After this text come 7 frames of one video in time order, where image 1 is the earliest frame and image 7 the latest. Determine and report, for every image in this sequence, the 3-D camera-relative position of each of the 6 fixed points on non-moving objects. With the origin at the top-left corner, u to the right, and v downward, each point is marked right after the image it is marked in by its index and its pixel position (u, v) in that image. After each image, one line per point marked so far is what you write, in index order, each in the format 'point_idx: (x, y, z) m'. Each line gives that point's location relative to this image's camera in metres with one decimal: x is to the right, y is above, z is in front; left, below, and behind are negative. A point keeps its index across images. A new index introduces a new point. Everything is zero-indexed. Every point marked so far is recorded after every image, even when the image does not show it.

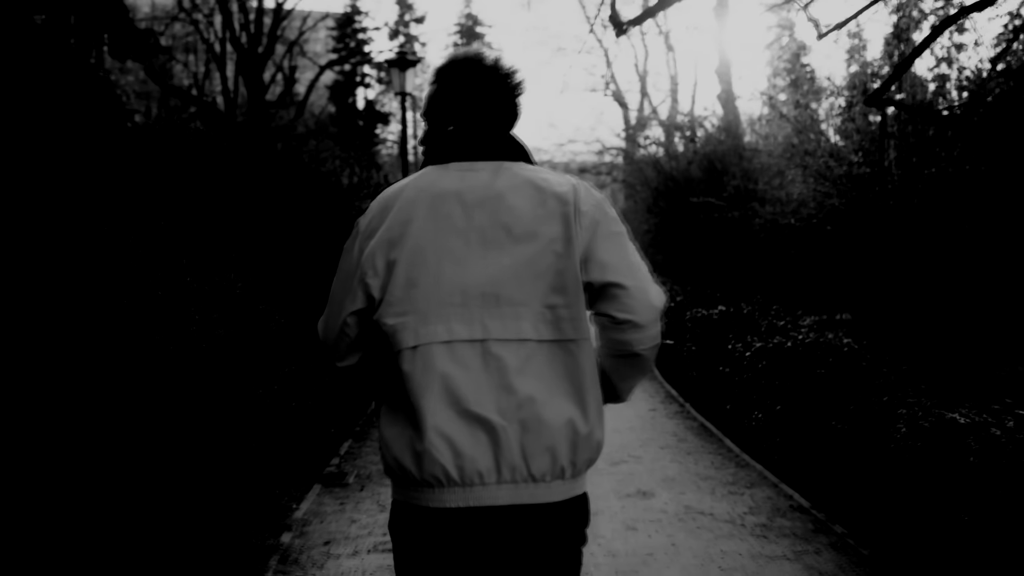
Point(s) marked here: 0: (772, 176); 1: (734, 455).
0: (+3.3, +1.4, +13.1) m
1: (+1.6, -1.2, +7.6) m
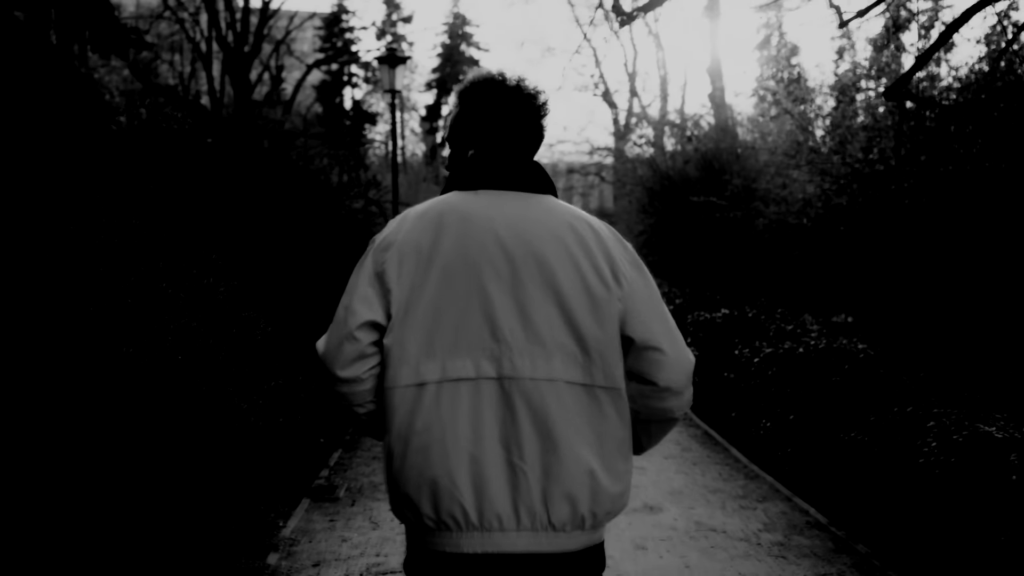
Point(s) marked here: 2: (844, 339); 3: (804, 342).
0: (+3.2, +1.4, +12.8) m
1: (+1.6, -1.2, +7.2) m
2: (+2.3, -0.4, +7.3) m
3: (+2.1, -0.4, +7.5) m
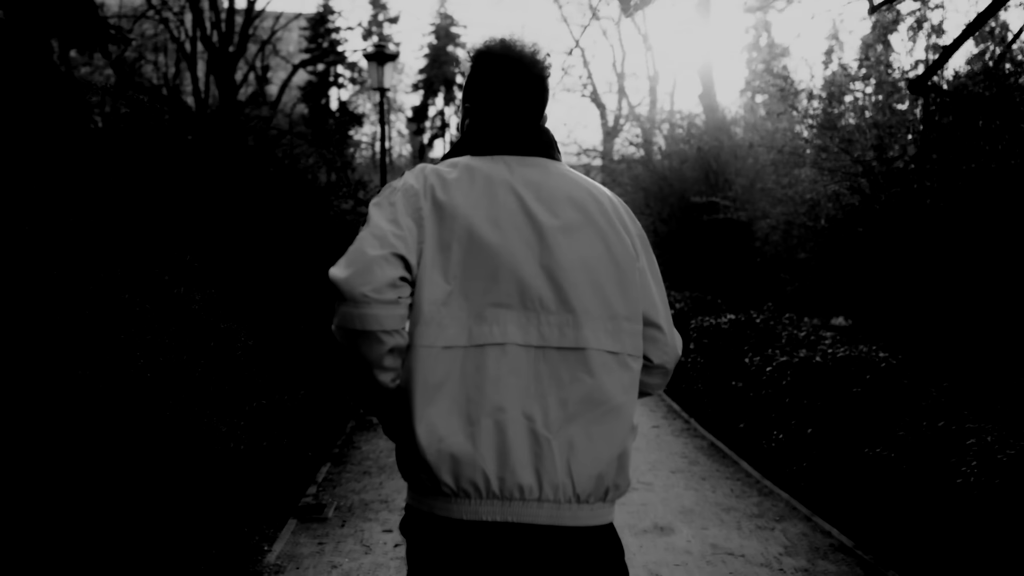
0: (+3.1, +1.3, +12.4) m
1: (+1.6, -1.3, +6.9) m
2: (+2.3, -0.4, +6.9) m
3: (+2.1, -0.4, +7.1) m
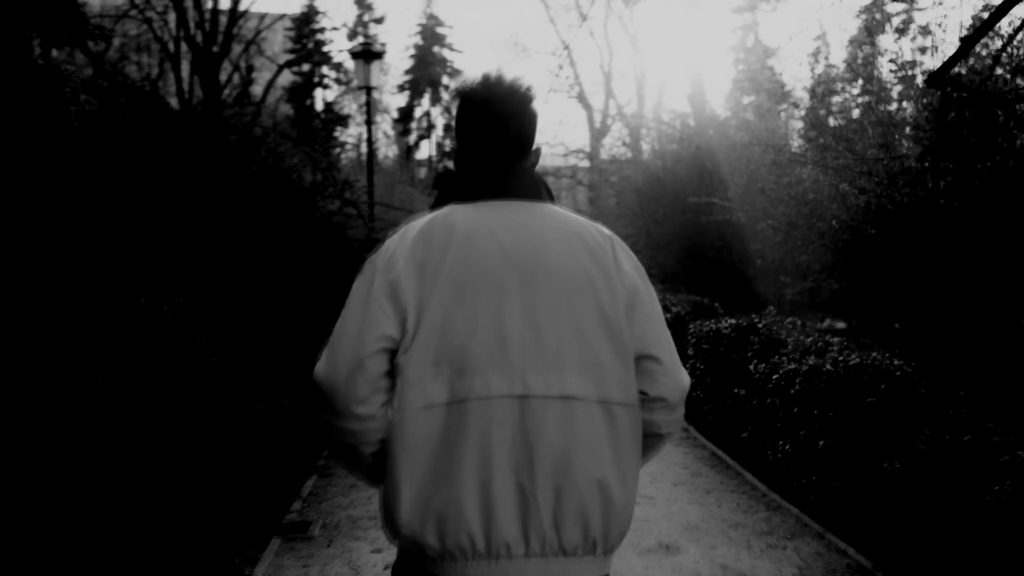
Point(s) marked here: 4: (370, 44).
0: (+3.0, +1.3, +12.2) m
1: (+1.6, -1.3, +6.6) m
2: (+2.3, -0.4, +6.6) m
3: (+2.1, -0.4, +6.8) m
4: (-2.5, +4.3, +18.5) m
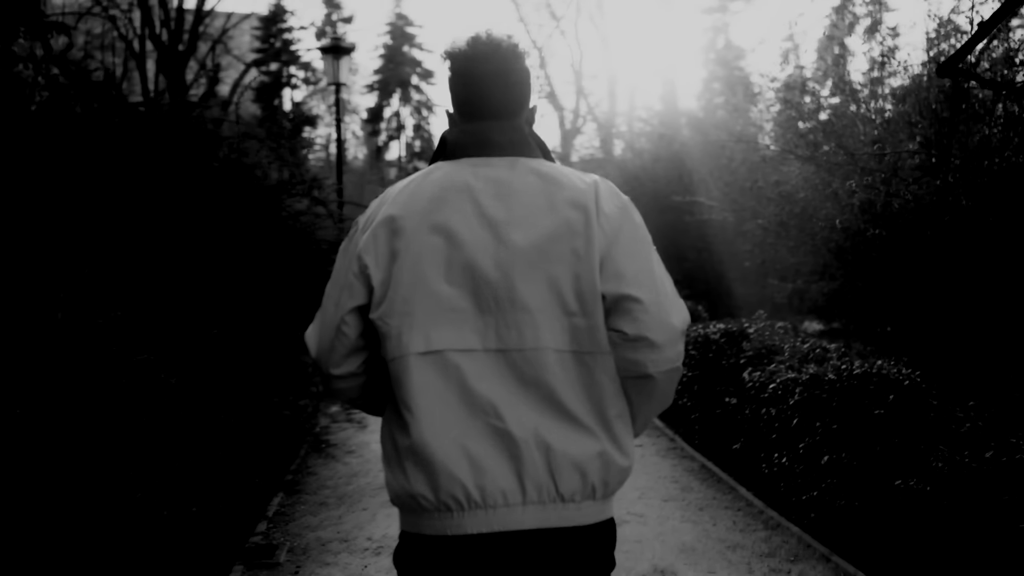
0: (+2.7, +1.3, +11.8) m
1: (+1.4, -1.3, +6.2) m
2: (+2.2, -0.4, +6.2) m
3: (+1.9, -0.5, +6.4) m
4: (-3.0, +4.3, +18.0) m
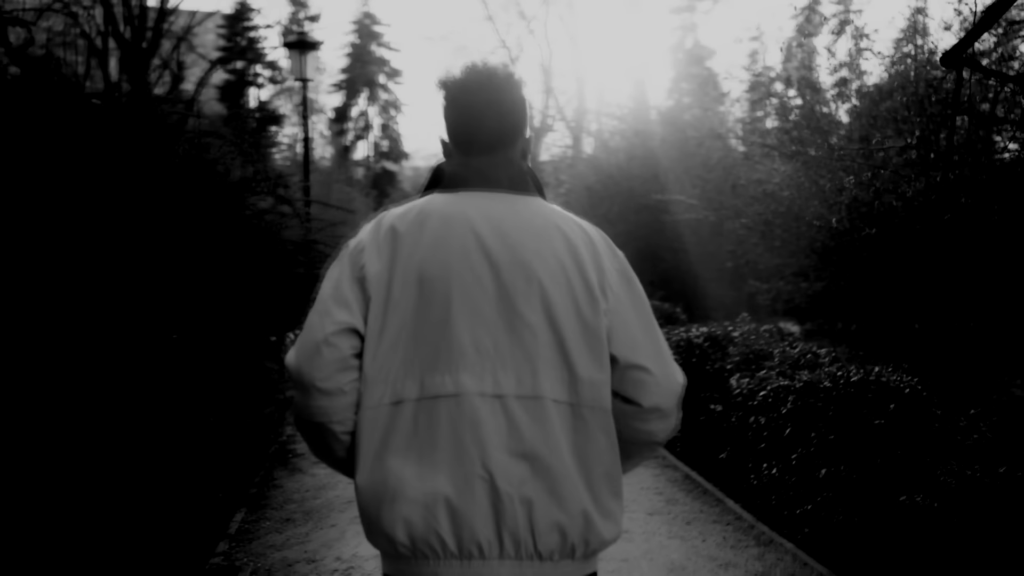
0: (+2.4, +1.2, +11.6) m
1: (+1.3, -1.3, +5.9) m
2: (+2.0, -0.5, +6.0) m
3: (+1.8, -0.5, +6.1) m
4: (-3.5, +4.3, +17.6) m
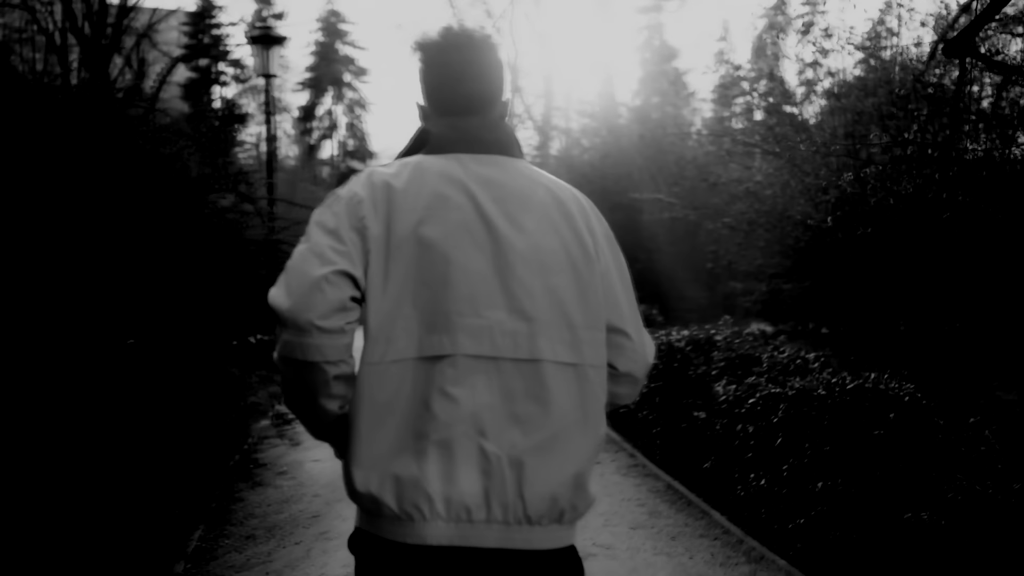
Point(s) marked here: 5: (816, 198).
0: (+2.1, +1.2, +11.3) m
1: (+1.2, -1.3, +5.6) m
2: (+1.9, -0.5, +5.7) m
3: (+1.7, -0.5, +5.9) m
4: (-4.0, +4.3, +17.2) m
5: (+2.2, +0.7, +8.1) m
